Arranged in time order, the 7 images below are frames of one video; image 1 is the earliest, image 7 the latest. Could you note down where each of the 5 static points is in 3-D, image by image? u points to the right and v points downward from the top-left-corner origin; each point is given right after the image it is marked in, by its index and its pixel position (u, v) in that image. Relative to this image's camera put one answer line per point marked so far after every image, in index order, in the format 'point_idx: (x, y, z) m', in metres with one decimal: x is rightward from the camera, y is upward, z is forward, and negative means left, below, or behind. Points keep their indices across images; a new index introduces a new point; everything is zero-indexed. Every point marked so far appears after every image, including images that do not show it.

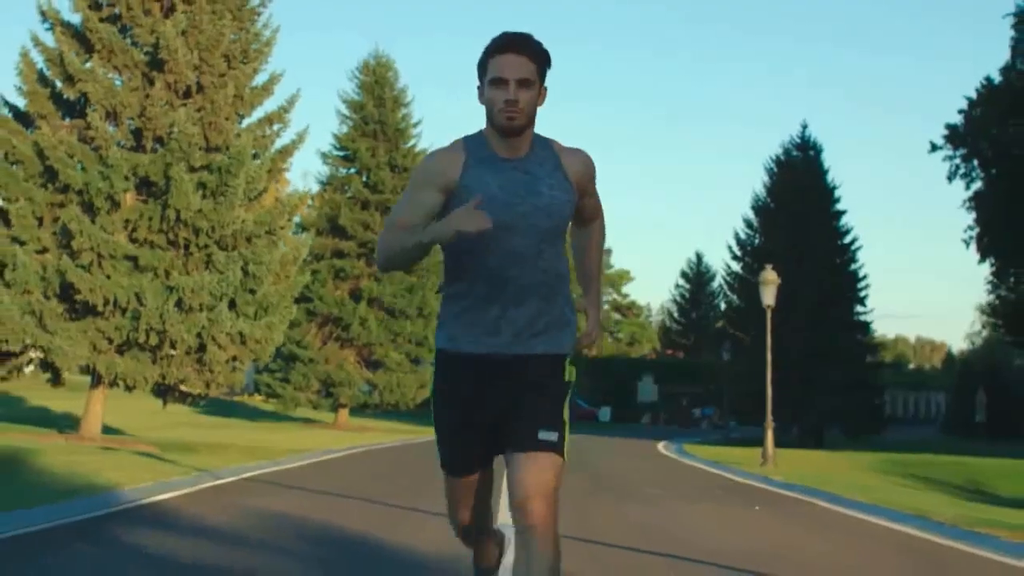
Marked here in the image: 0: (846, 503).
0: (+4.3, -2.7, +17.4) m
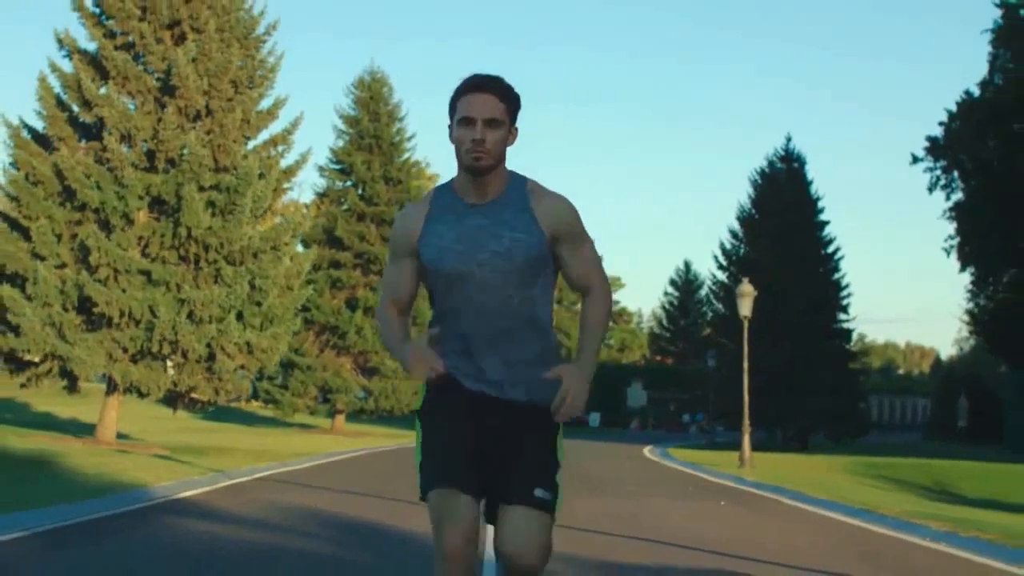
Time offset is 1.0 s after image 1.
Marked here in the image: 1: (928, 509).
0: (+4.2, -2.9, +19.1) m
1: (+5.5, -2.8, +17.7) m
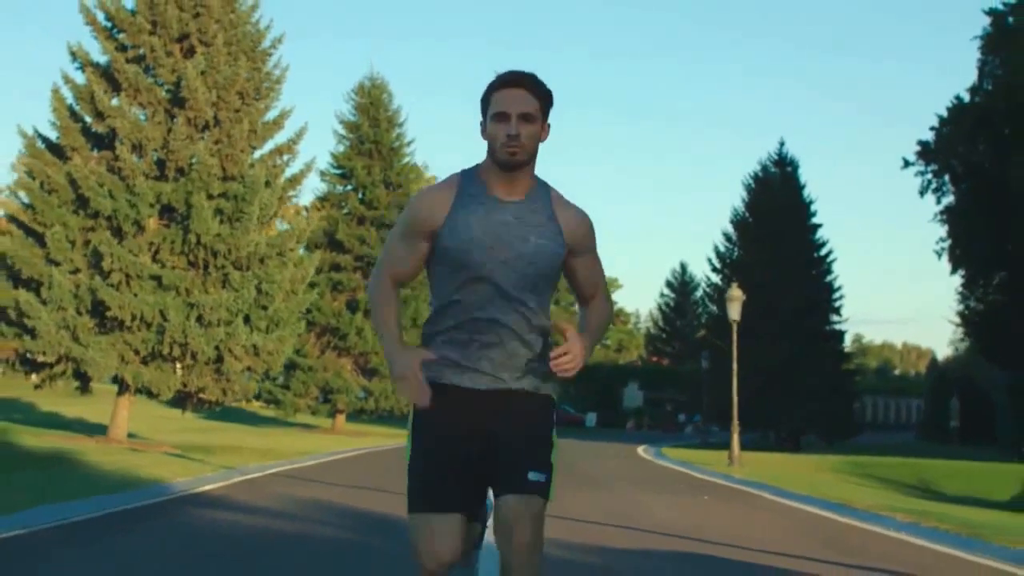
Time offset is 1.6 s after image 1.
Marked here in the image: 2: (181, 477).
0: (+4.1, -3.0, +20.1) m
1: (+5.4, -2.9, +18.8) m
2: (-4.6, -2.7, +19.5) m
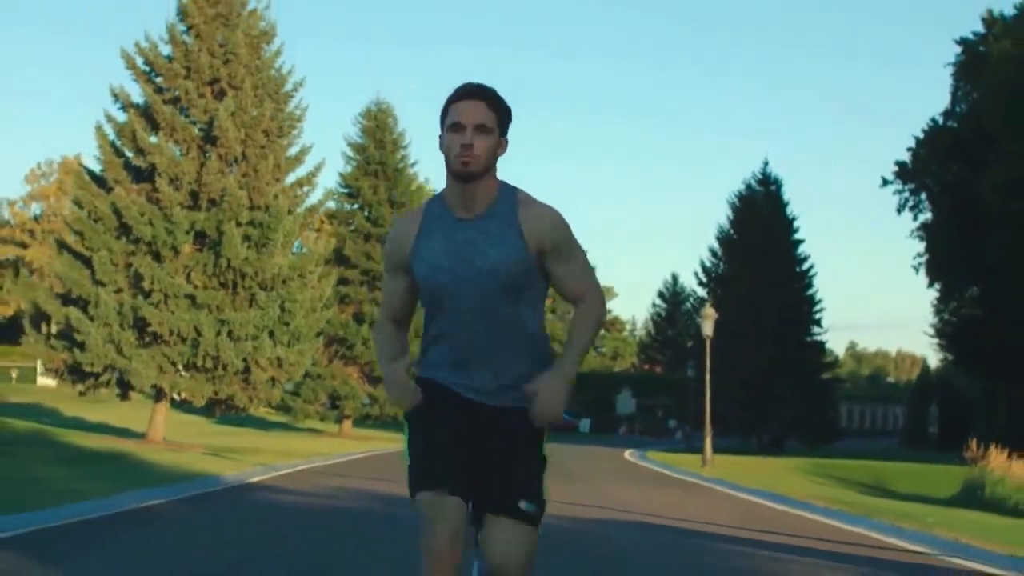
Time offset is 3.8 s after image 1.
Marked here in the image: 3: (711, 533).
0: (+4.1, -3.5, +23.6) m
1: (+5.4, -3.4, +22.2) m
2: (-4.7, -3.0, +22.9) m
3: (+2.2, -2.7, +15.5) m
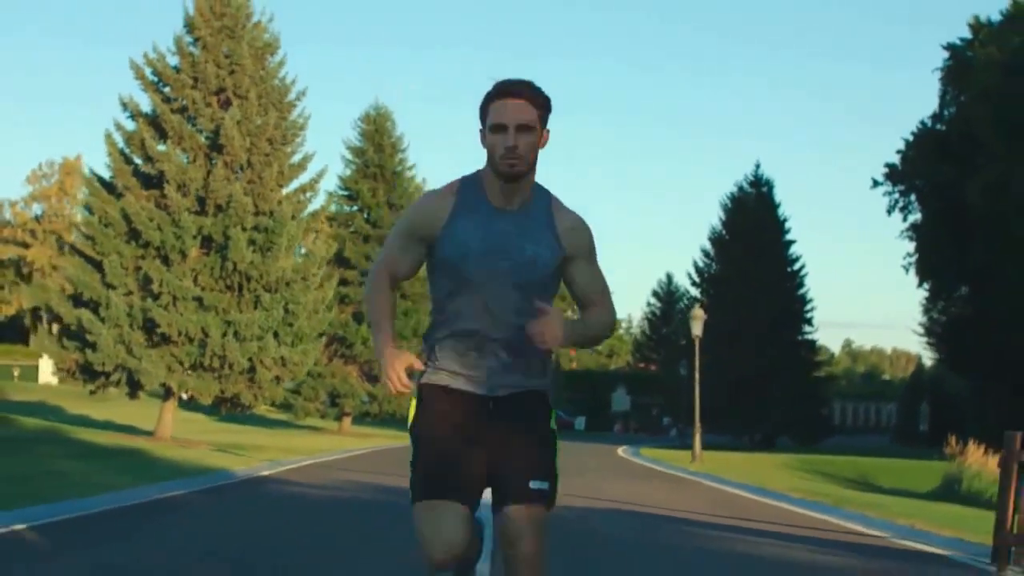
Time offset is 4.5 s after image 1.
0: (+4.0, -3.5, +24.8) m
1: (+5.3, -3.4, +23.5) m
2: (-4.8, -3.1, +24.1) m
3: (+2.2, -2.8, +16.7) m
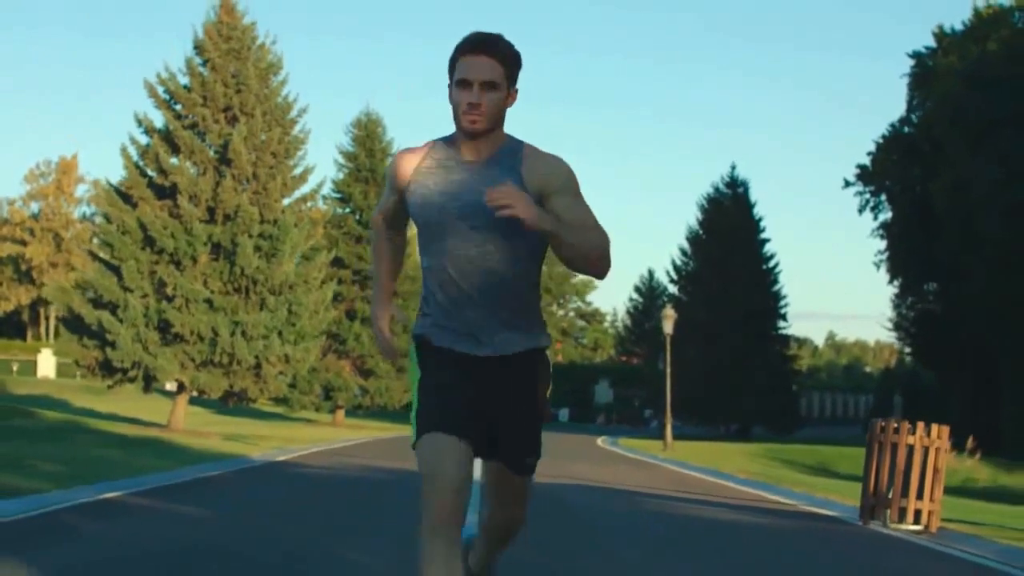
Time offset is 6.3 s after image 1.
0: (+3.7, -3.6, +27.8) m
1: (+5.0, -3.5, +26.5) m
2: (-5.1, -3.2, +27.0) m
3: (+2.0, -3.0, +19.7) m
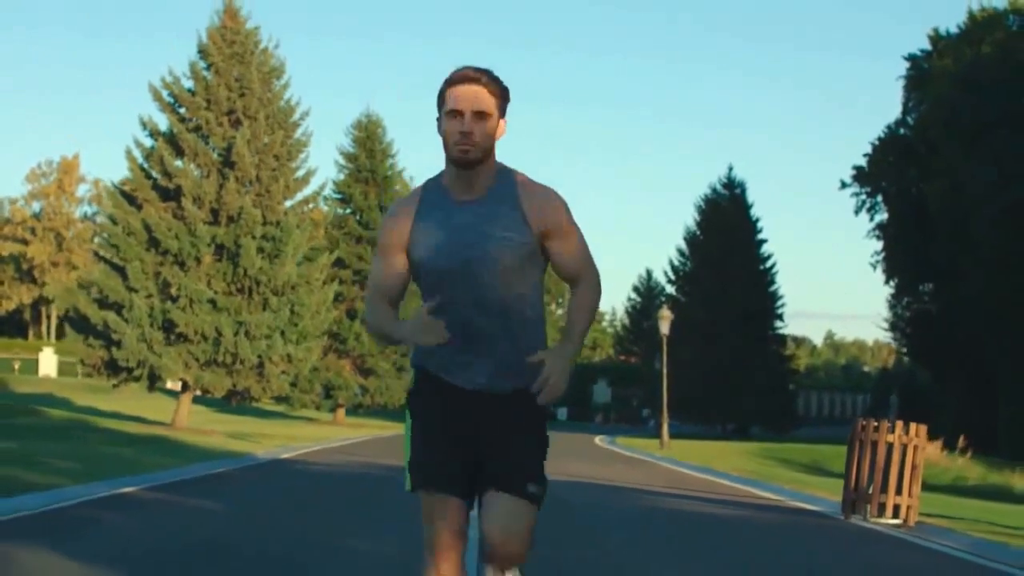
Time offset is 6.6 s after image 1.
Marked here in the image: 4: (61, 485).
0: (+3.6, -3.7, +28.4) m
1: (+5.0, -3.6, +27.1) m
2: (-5.1, -3.3, +27.6) m
3: (+1.9, -3.0, +20.3) m
4: (-6.0, -2.6, +18.2) m
